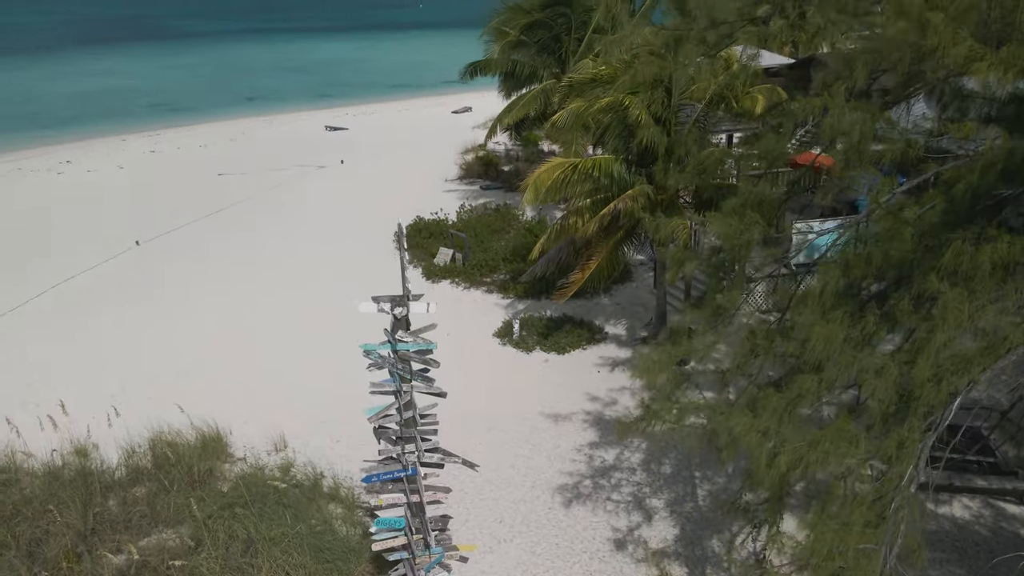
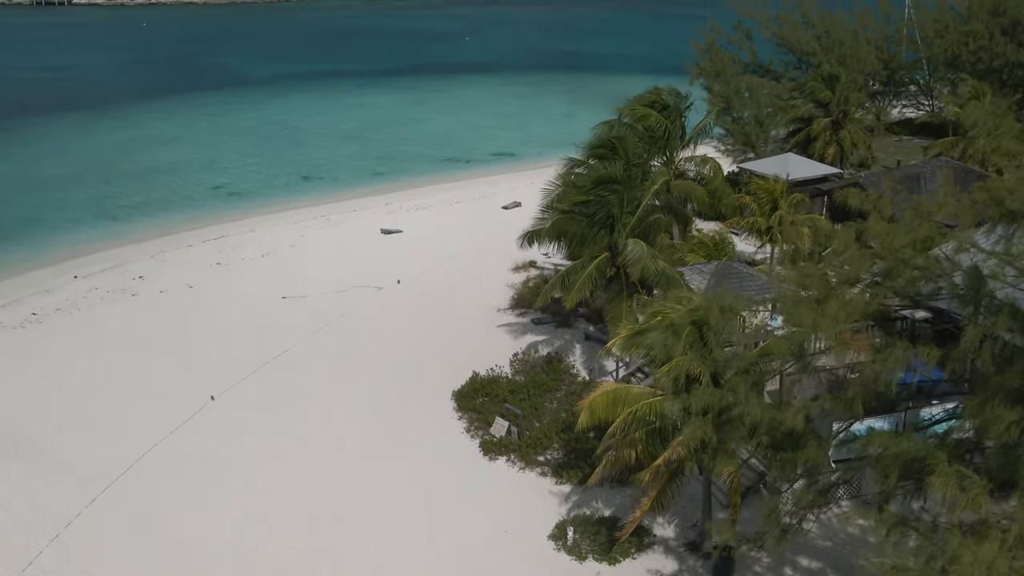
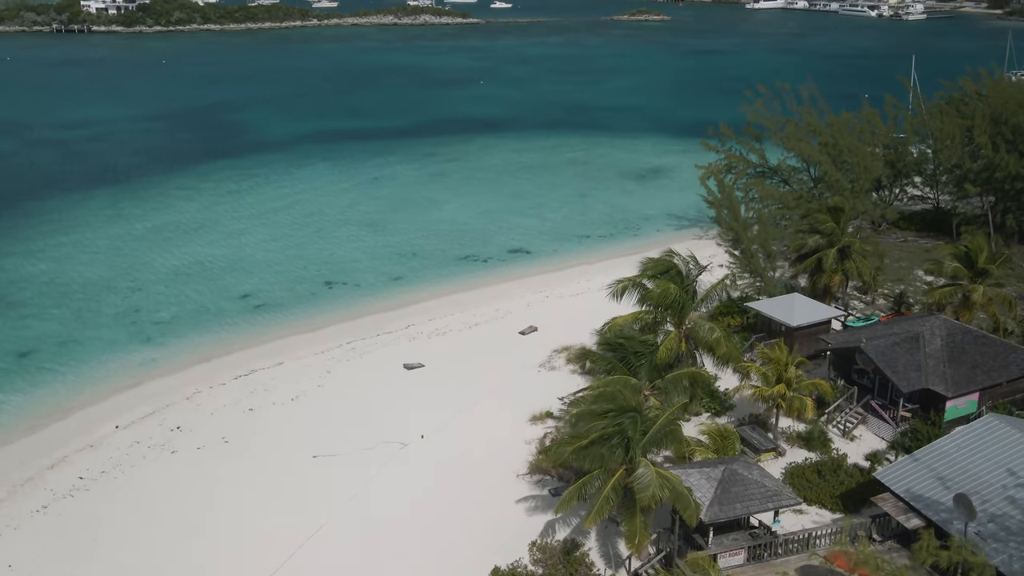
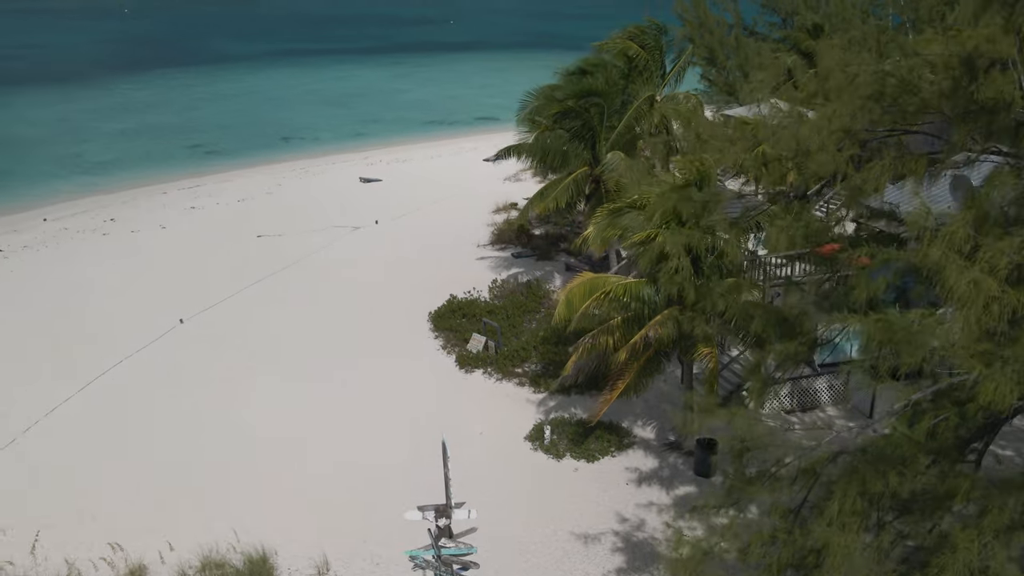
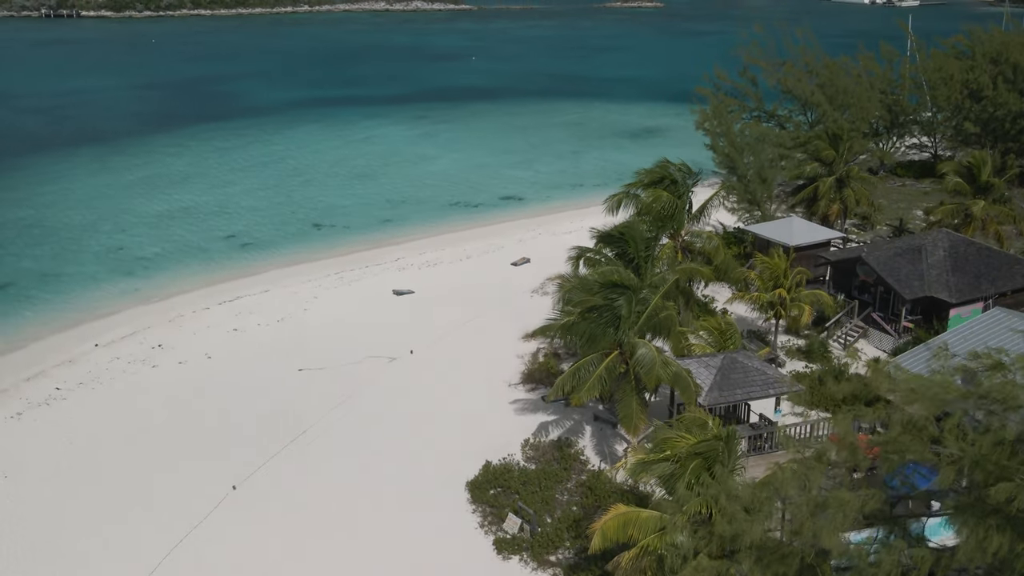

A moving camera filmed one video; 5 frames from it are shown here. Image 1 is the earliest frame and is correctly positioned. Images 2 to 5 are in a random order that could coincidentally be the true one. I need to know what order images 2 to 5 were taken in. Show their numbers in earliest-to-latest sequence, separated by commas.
4, 2, 5, 3
